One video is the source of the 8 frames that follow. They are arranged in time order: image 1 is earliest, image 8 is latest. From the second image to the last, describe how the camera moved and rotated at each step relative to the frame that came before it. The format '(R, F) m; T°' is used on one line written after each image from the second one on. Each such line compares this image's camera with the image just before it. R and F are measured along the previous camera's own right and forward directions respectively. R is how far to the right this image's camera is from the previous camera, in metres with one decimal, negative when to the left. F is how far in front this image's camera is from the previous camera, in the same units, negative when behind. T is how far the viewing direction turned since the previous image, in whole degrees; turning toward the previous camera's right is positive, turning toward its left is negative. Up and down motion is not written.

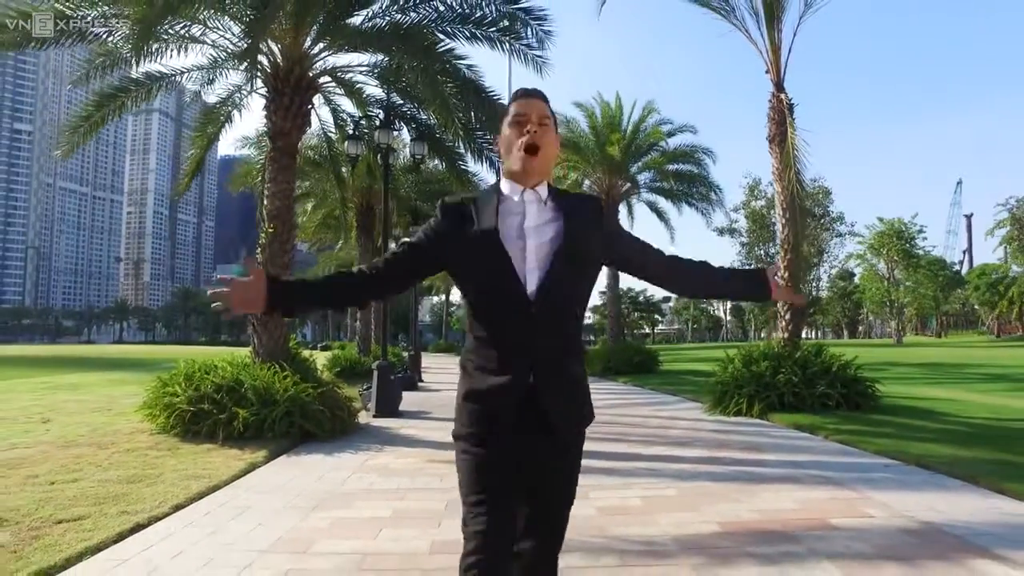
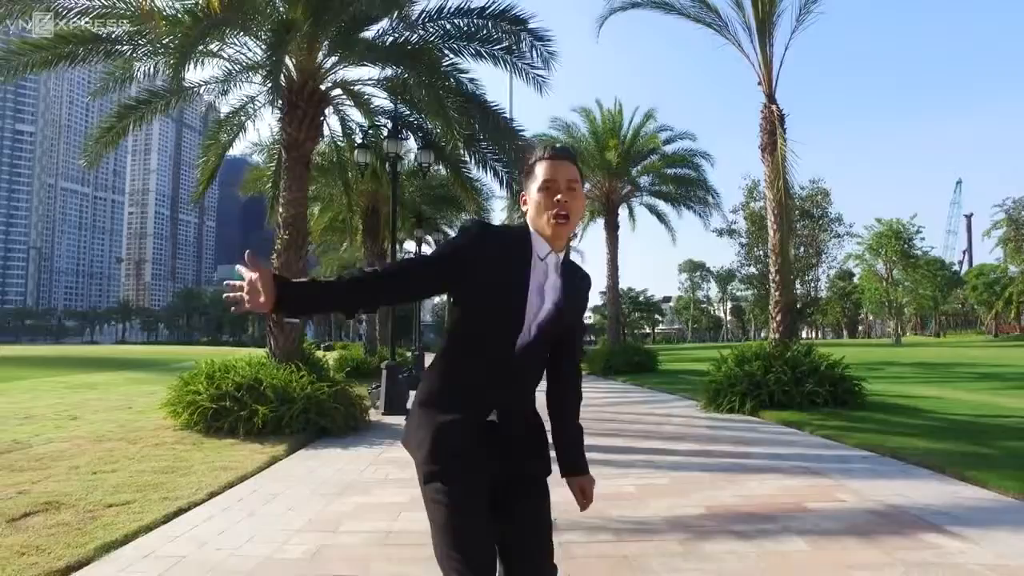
(0.0, -0.6) m; 0°
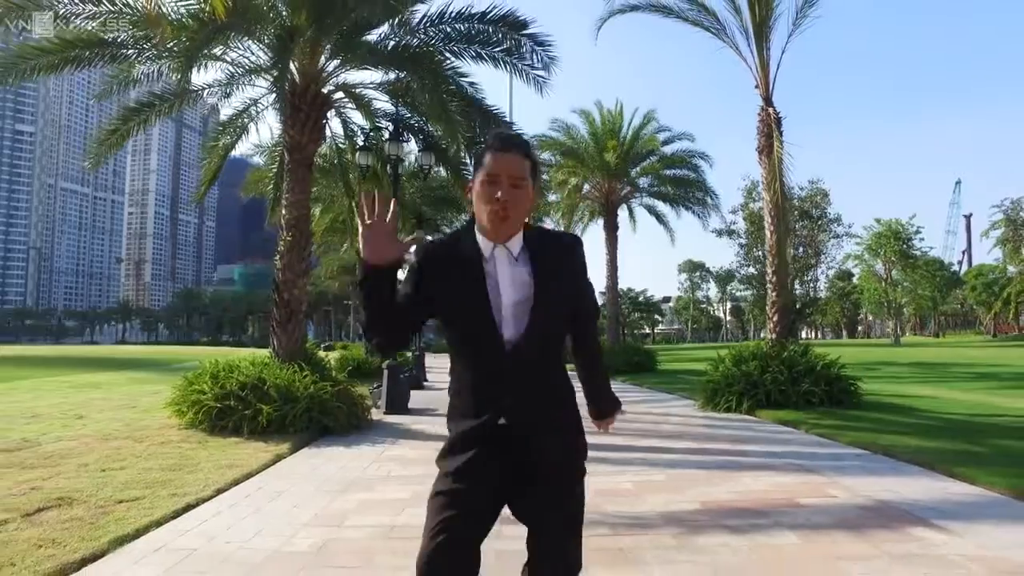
(0.0, -0.2) m; 0°
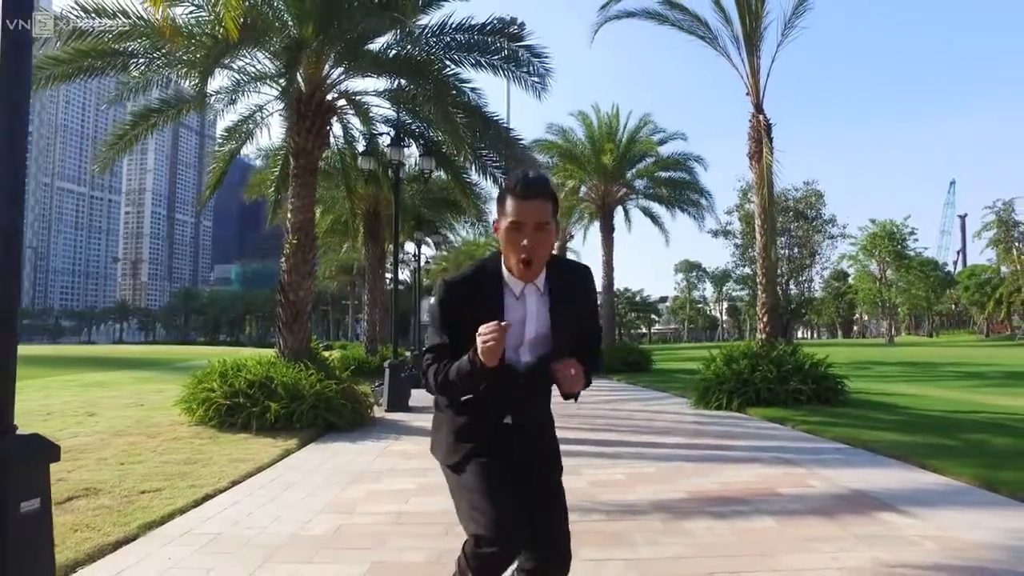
(0.0, -0.4) m; 0°
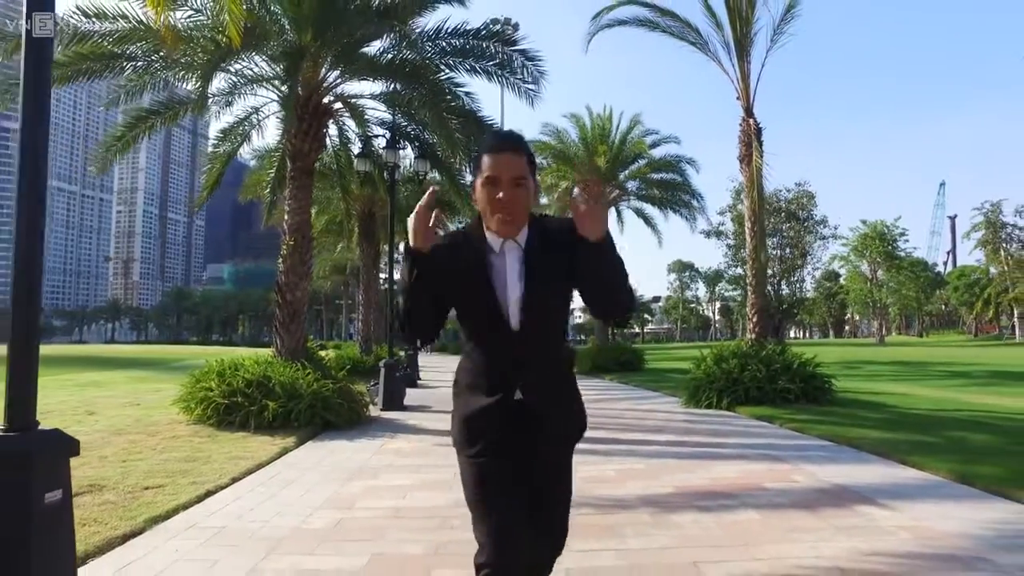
(0.0, -0.2) m; 0°
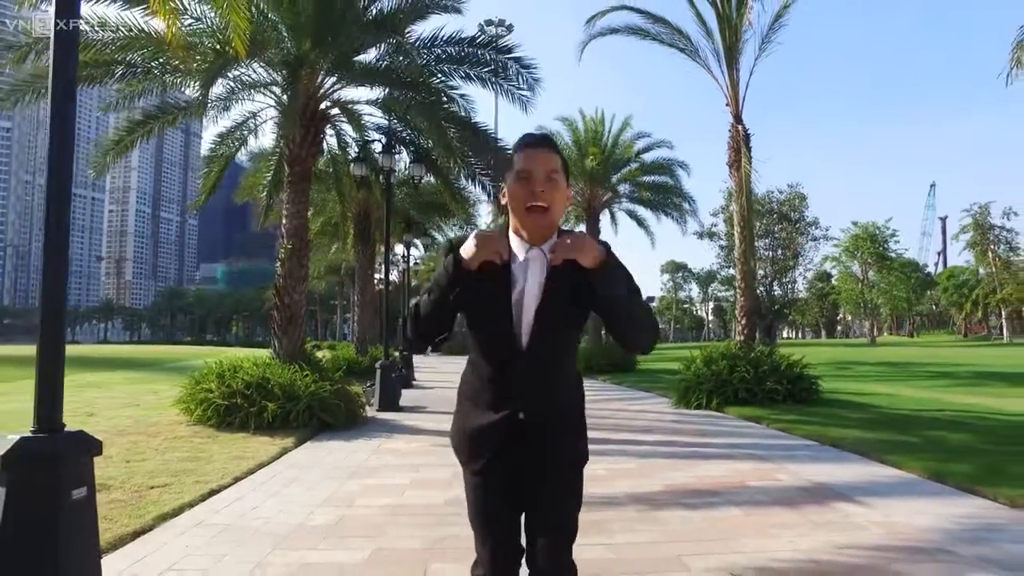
(0.0, -0.2) m; 0°
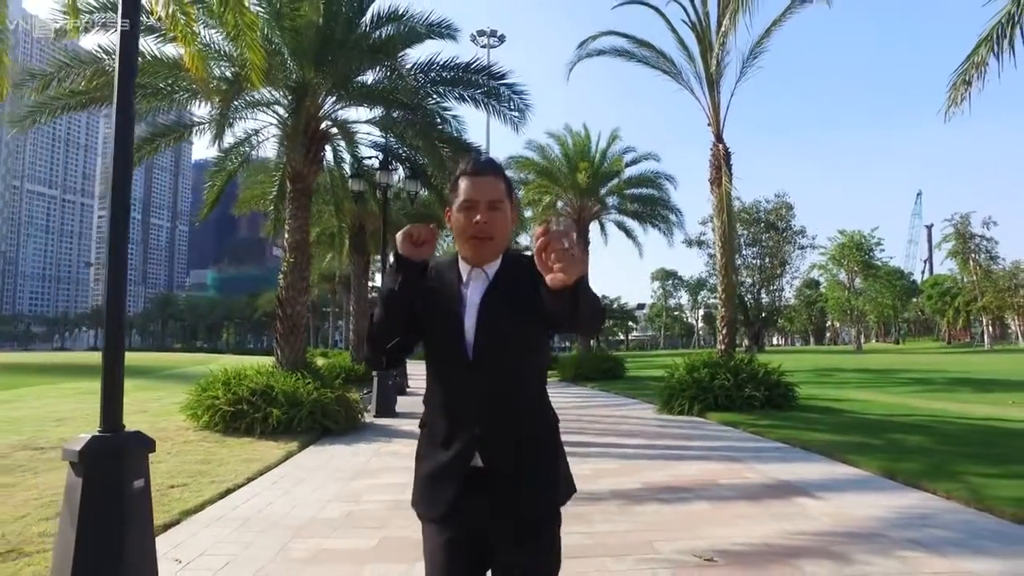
(0.0, -0.6) m; +1°
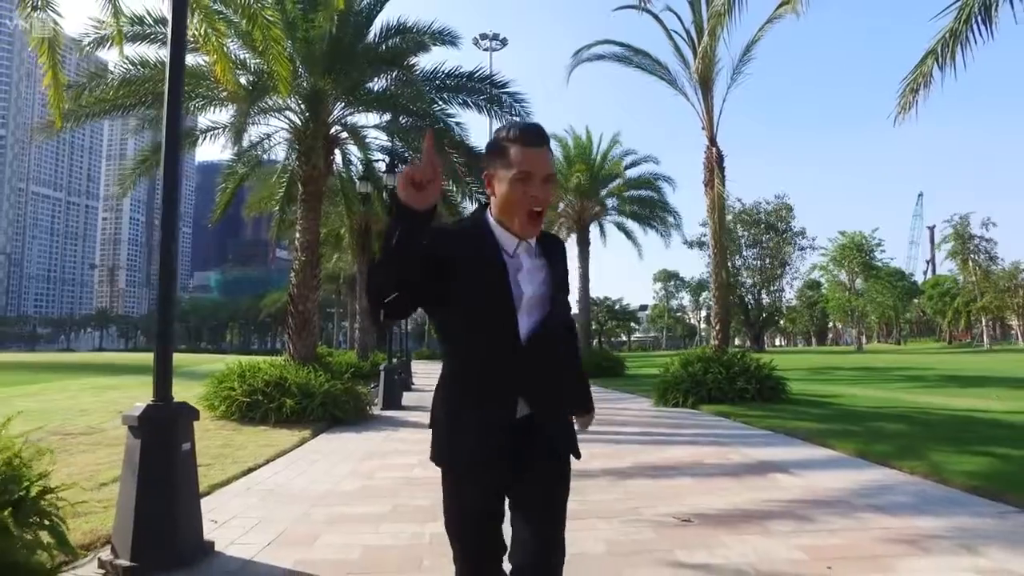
(0.0, -0.6) m; 0°
